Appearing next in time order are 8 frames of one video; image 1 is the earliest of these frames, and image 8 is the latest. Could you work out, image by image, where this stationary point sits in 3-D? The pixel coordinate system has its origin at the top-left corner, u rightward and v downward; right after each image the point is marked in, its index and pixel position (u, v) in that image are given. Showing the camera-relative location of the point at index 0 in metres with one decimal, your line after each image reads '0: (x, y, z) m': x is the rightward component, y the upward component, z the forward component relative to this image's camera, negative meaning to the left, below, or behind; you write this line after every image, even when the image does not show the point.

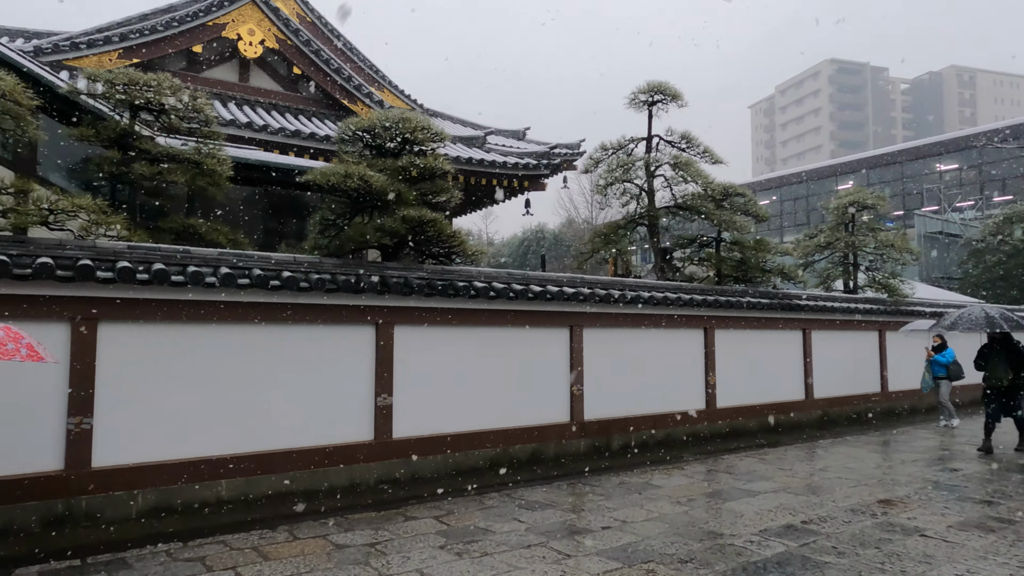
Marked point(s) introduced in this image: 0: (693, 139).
0: (+3.0, +2.4, +10.9) m
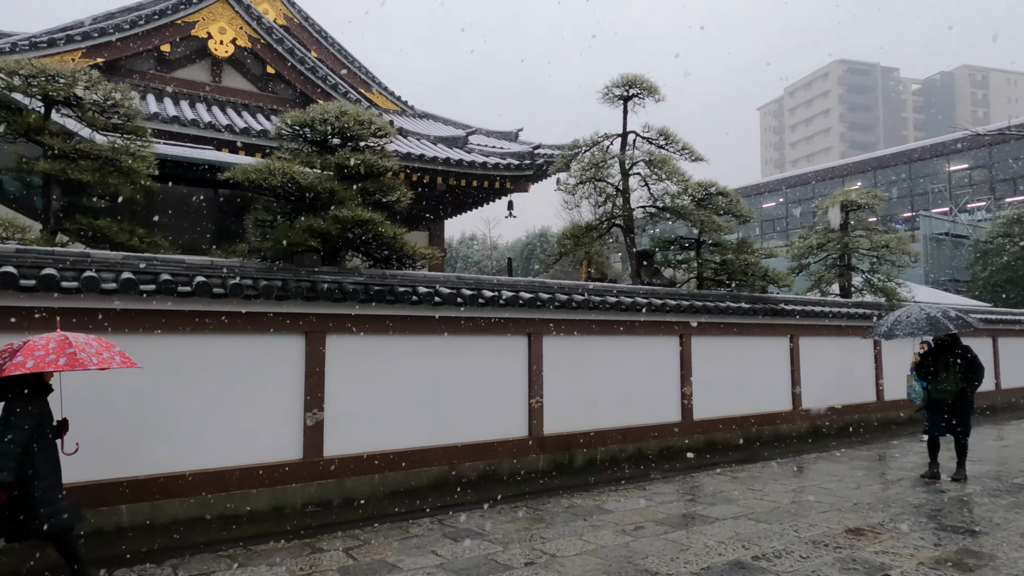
0: (+2.5, +2.4, +10.4) m
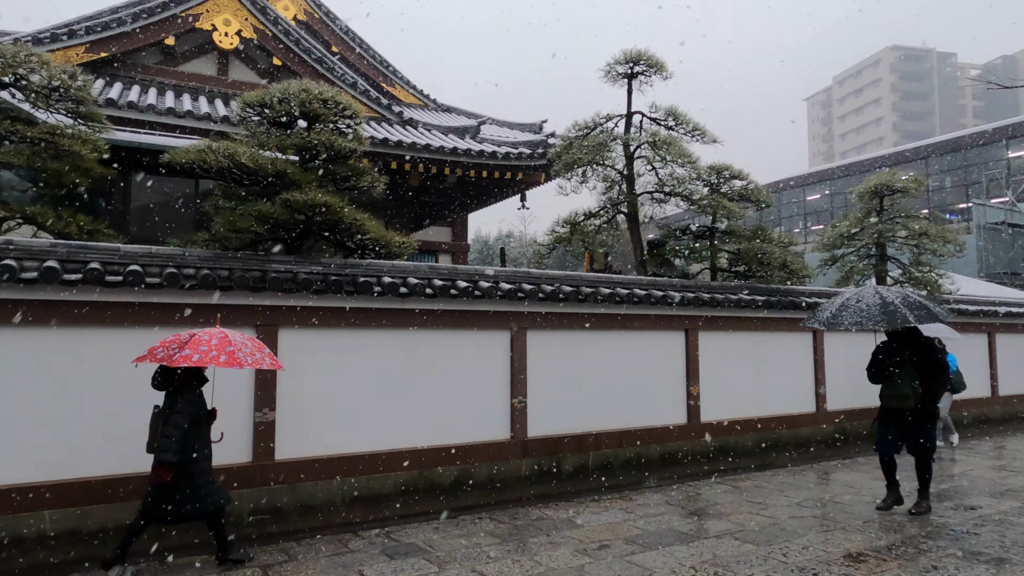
0: (+2.5, +2.5, +9.6) m
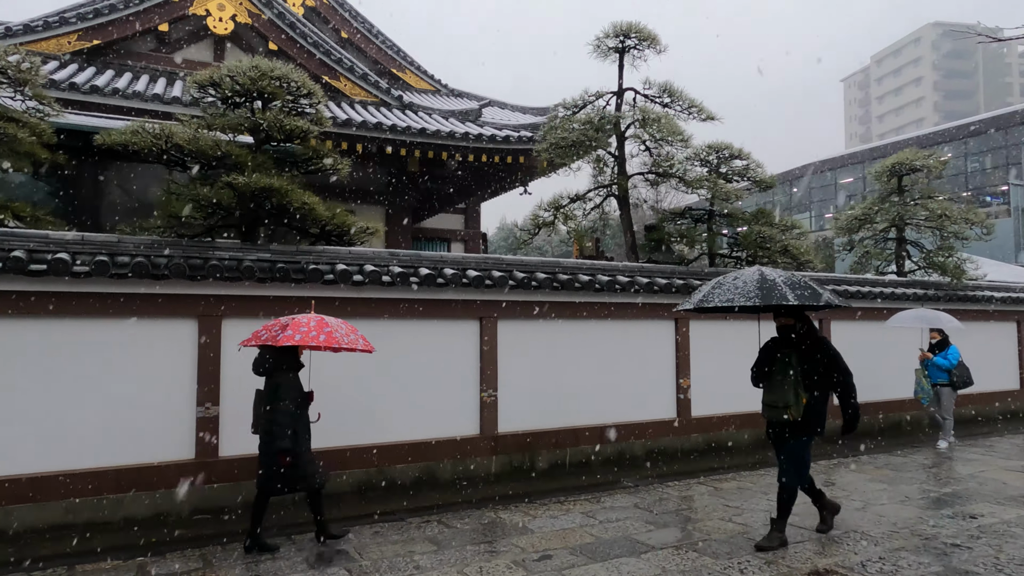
0: (+2.3, +2.7, +9.1) m
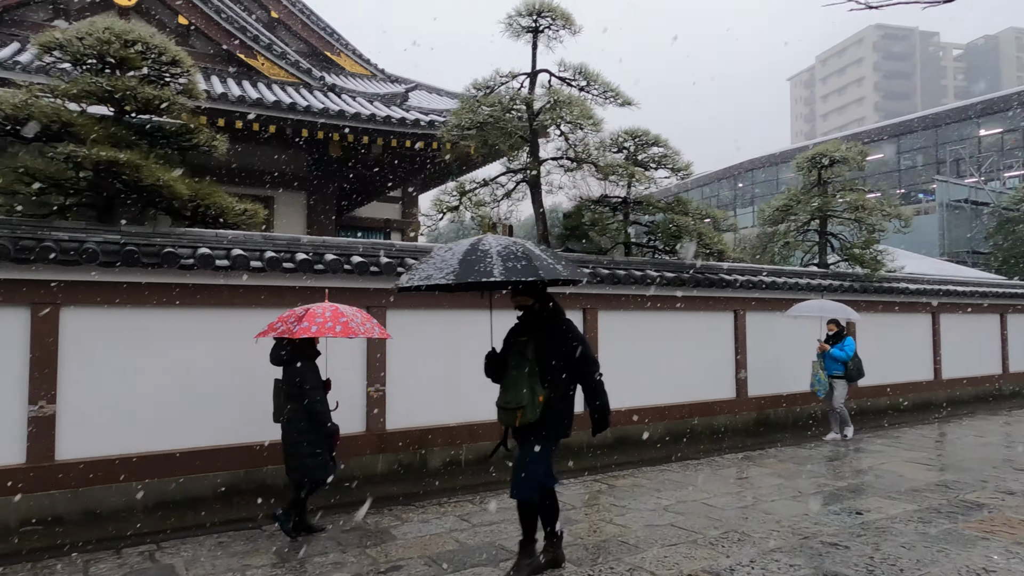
0: (+1.1, +2.8, +8.8) m
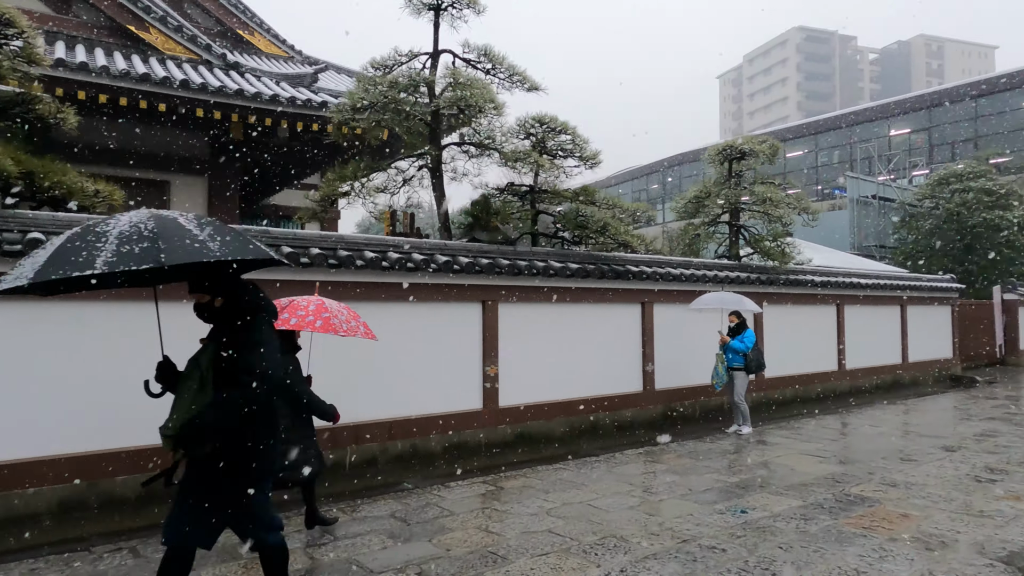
0: (-0.2, +2.9, +8.4) m
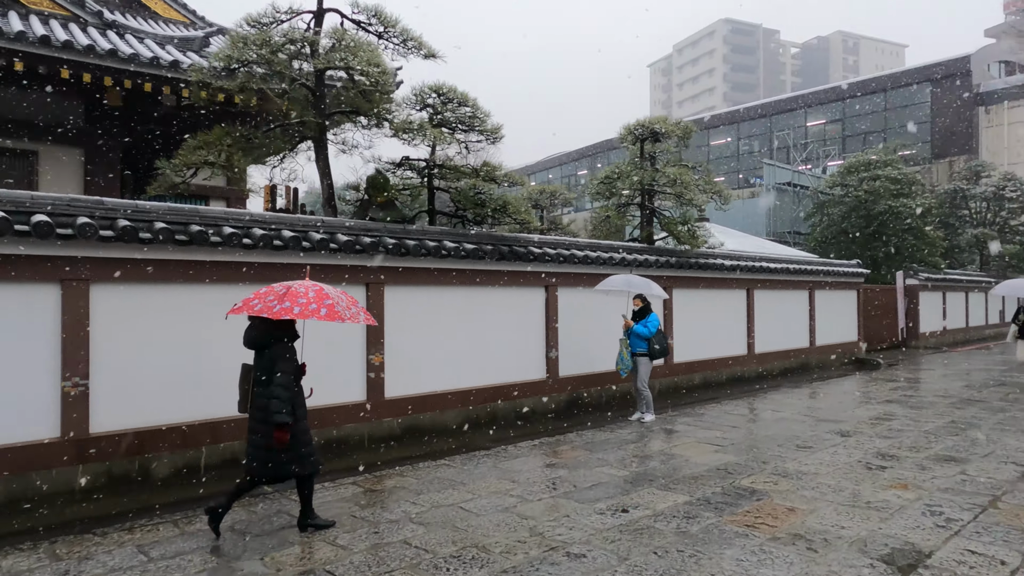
0: (-1.4, +3.1, +7.8) m
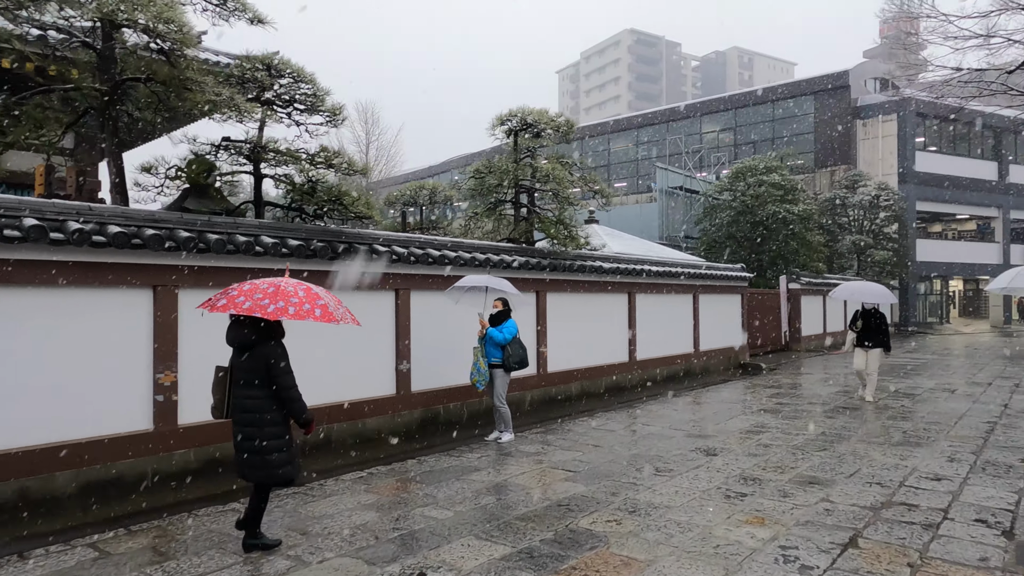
0: (-3.0, +3.1, +6.6) m
